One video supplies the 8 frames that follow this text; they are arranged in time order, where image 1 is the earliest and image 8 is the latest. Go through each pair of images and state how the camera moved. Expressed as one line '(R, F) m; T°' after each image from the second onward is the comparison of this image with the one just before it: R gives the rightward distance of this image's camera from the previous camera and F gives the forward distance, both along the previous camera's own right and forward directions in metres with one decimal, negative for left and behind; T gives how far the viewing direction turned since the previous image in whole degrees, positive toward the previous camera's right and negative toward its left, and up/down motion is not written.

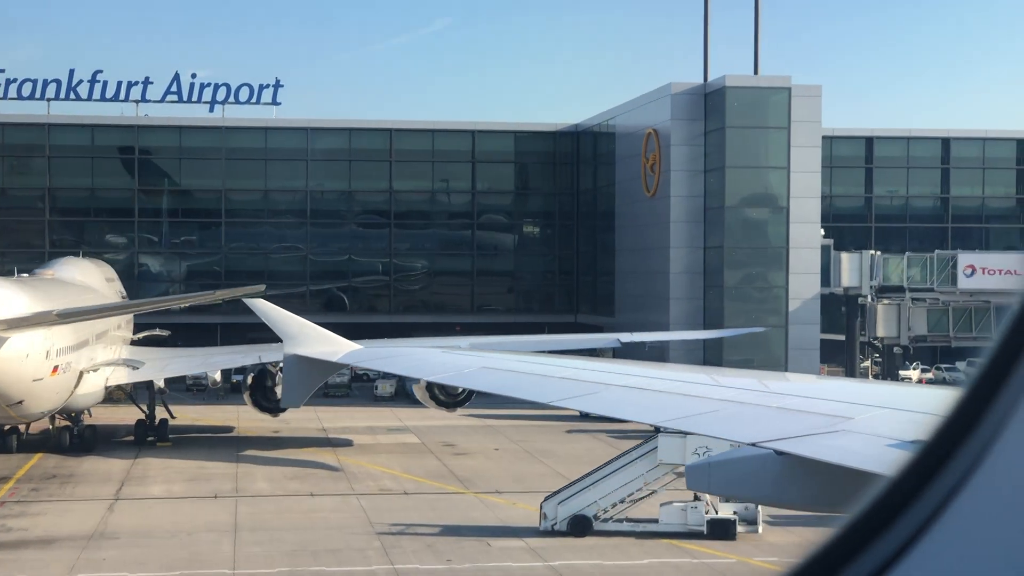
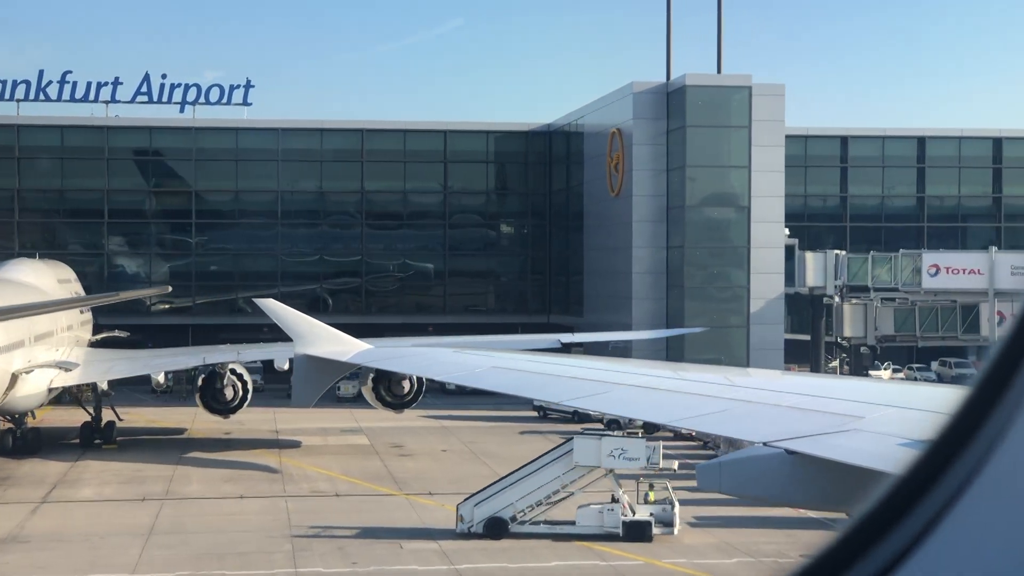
(+1.4, +0.2) m; 0°
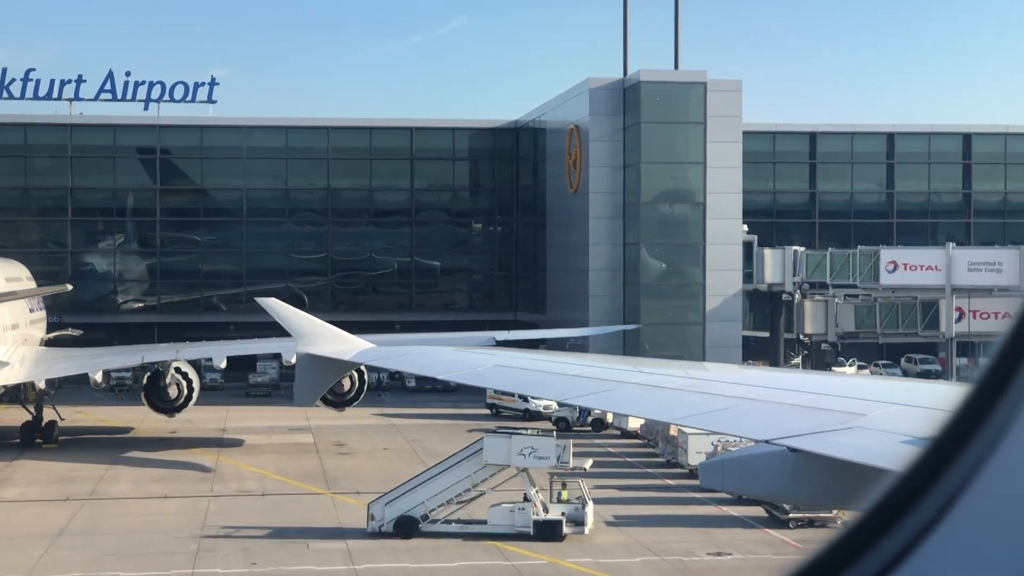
(+1.4, +0.1) m; 0°
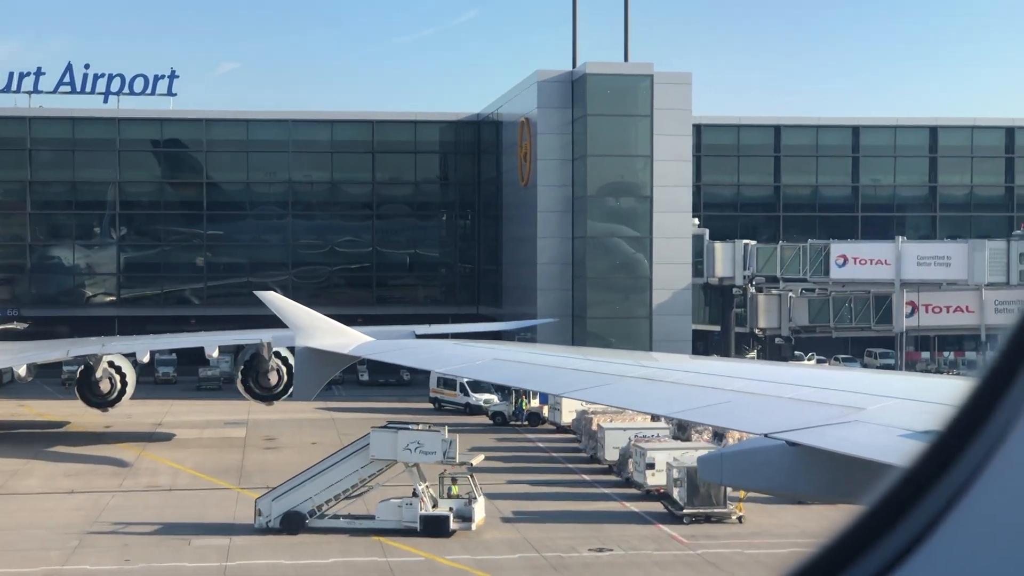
(+1.7, +0.1) m; 0°
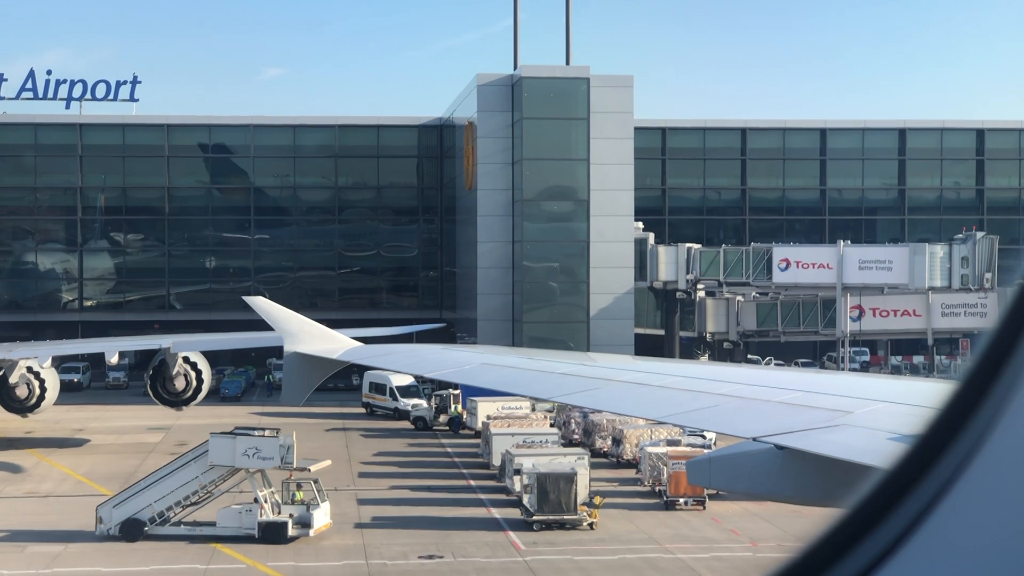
(+2.8, +0.1) m; -1°
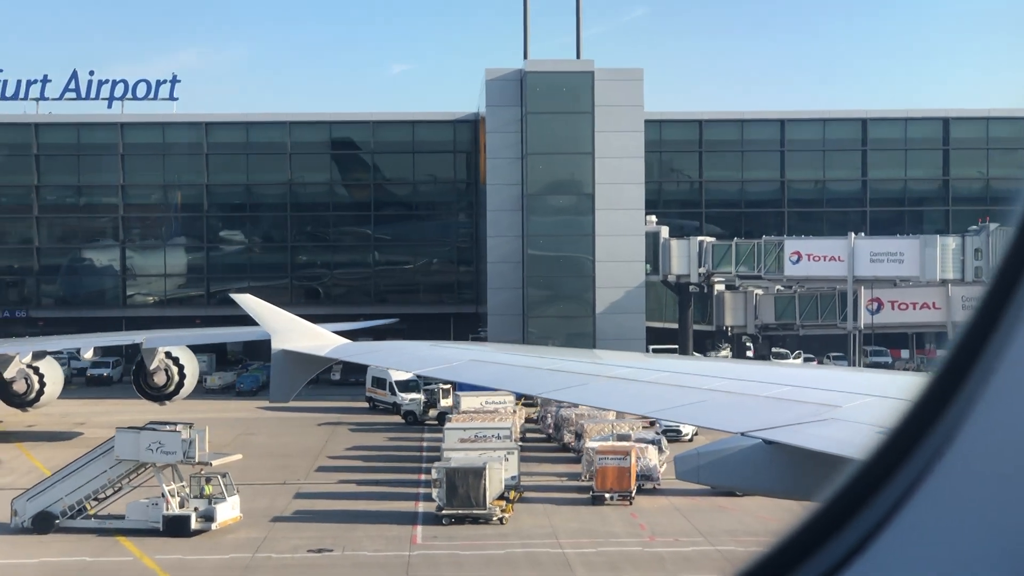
(+3.0, +0.3) m; -5°
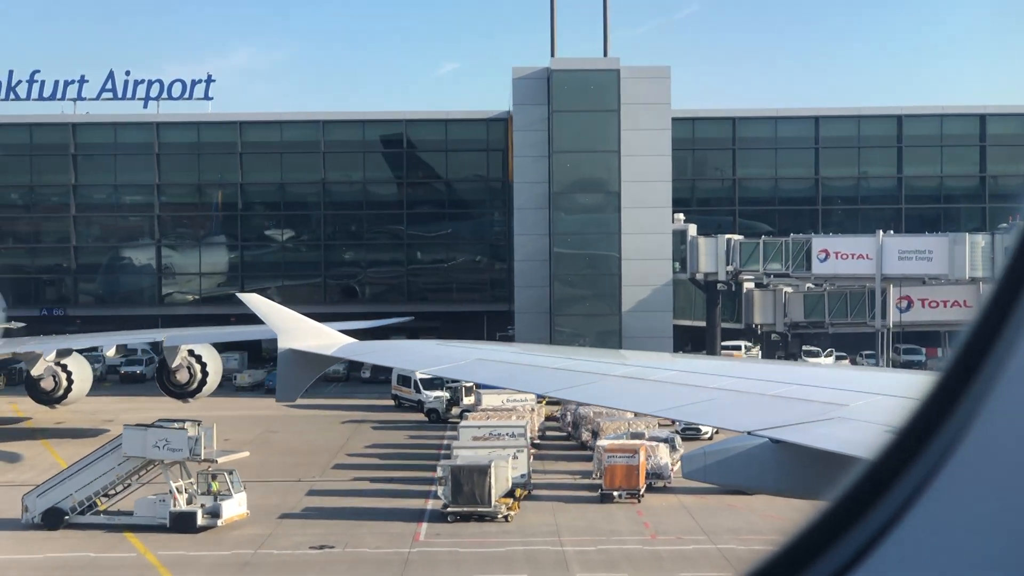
(+0.6, +0.1) m; -2°
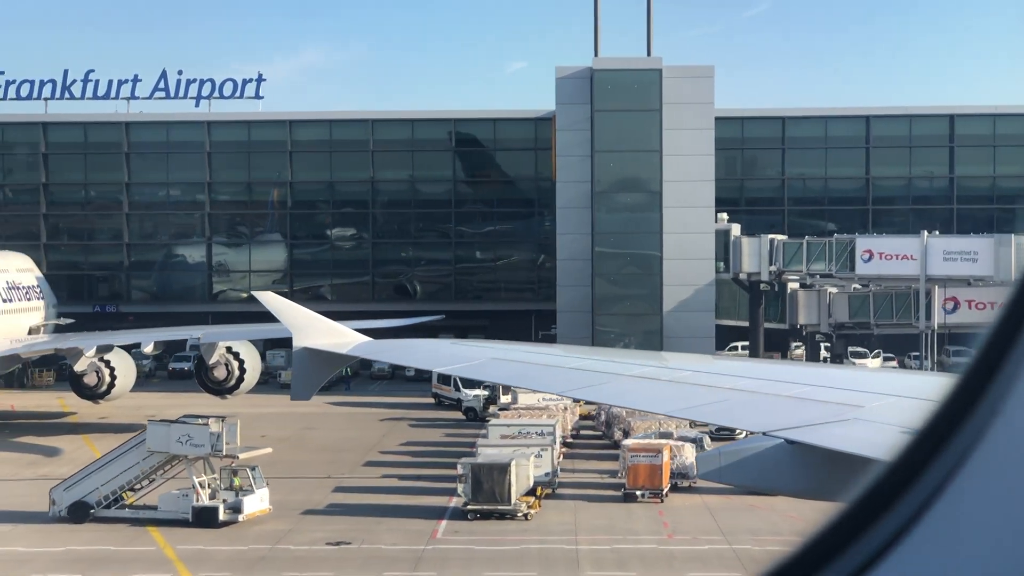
(+0.6, +0.1) m; -3°
